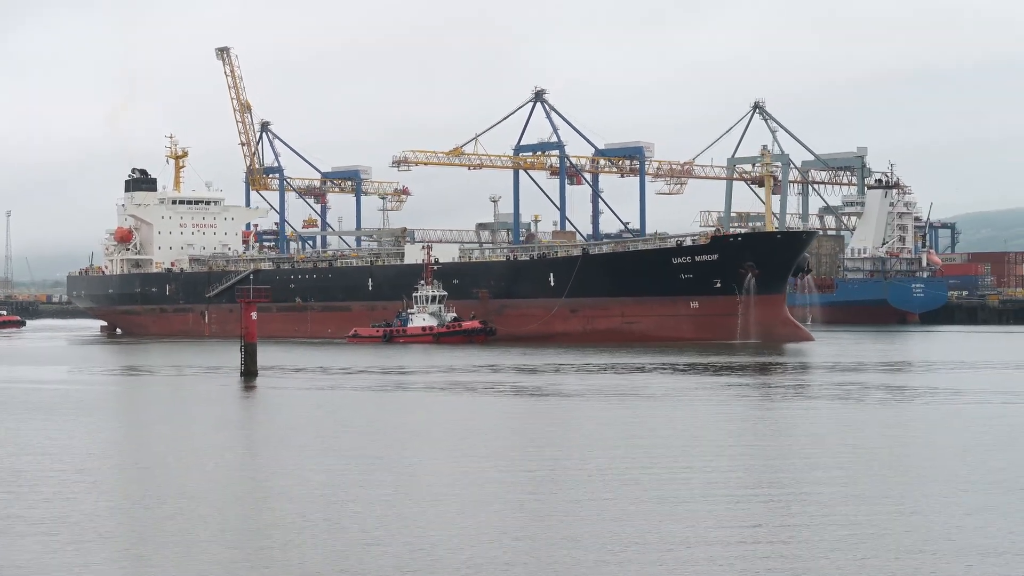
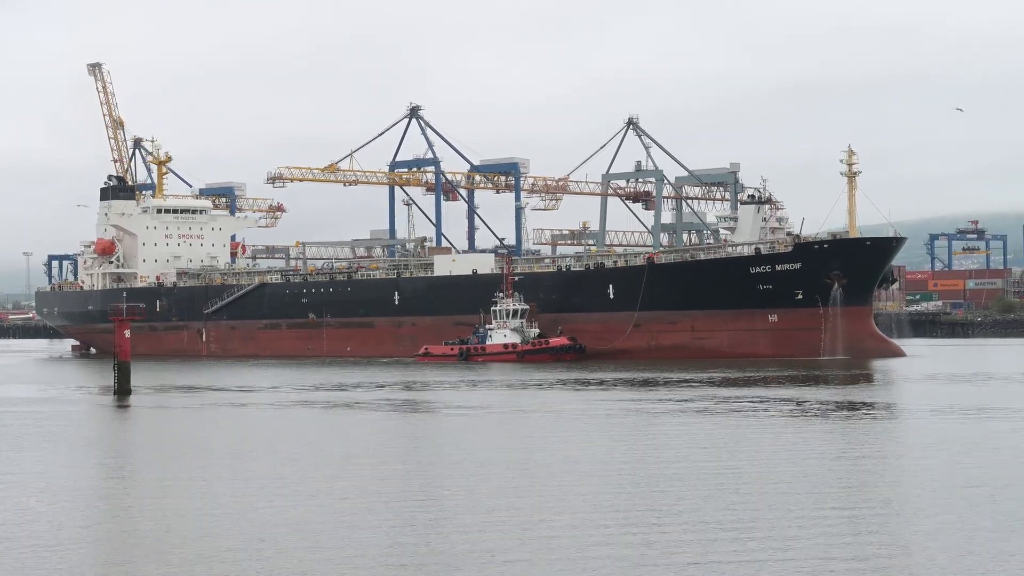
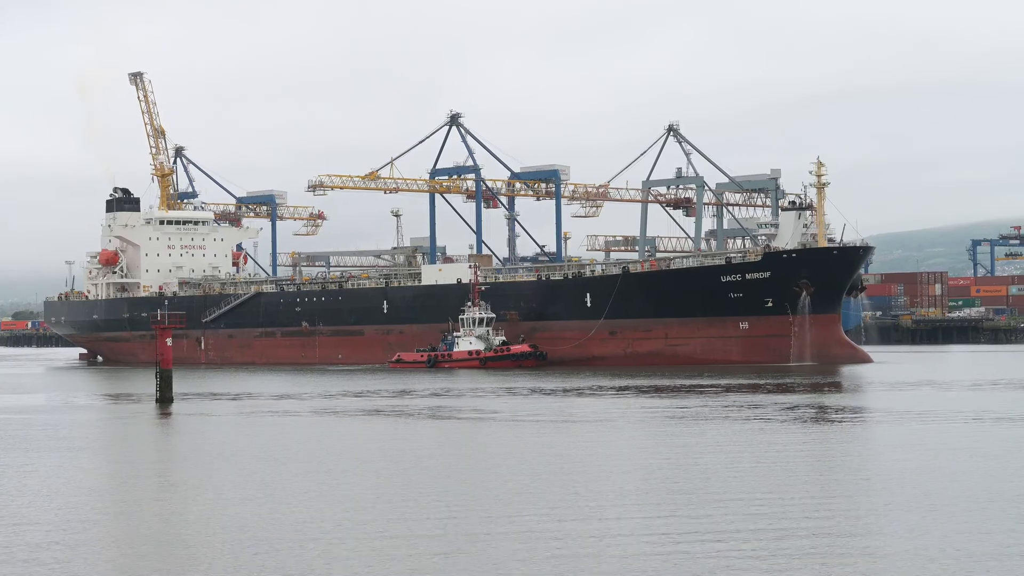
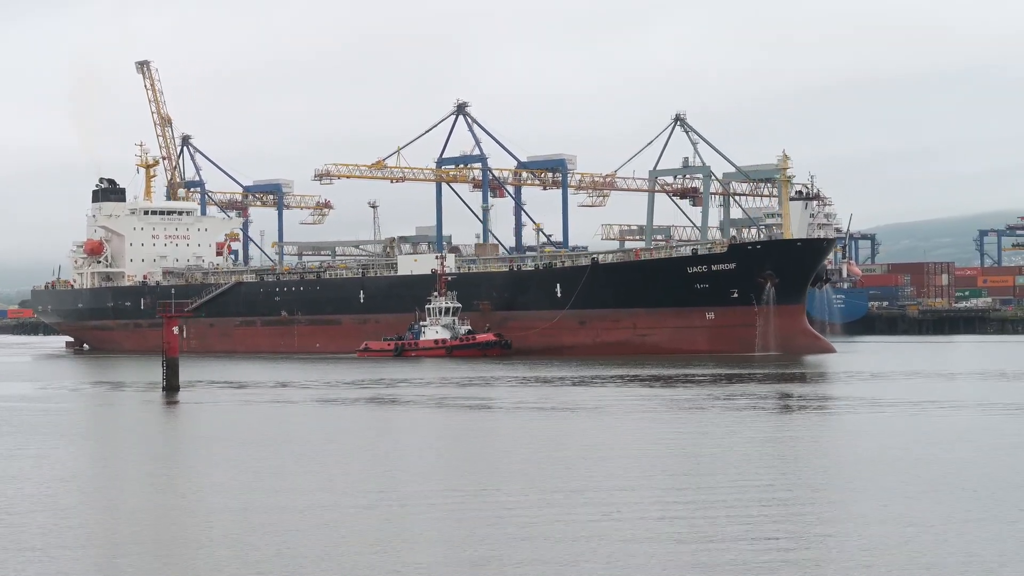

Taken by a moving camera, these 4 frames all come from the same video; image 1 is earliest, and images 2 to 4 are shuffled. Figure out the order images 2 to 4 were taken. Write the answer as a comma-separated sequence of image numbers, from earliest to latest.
4, 3, 2
